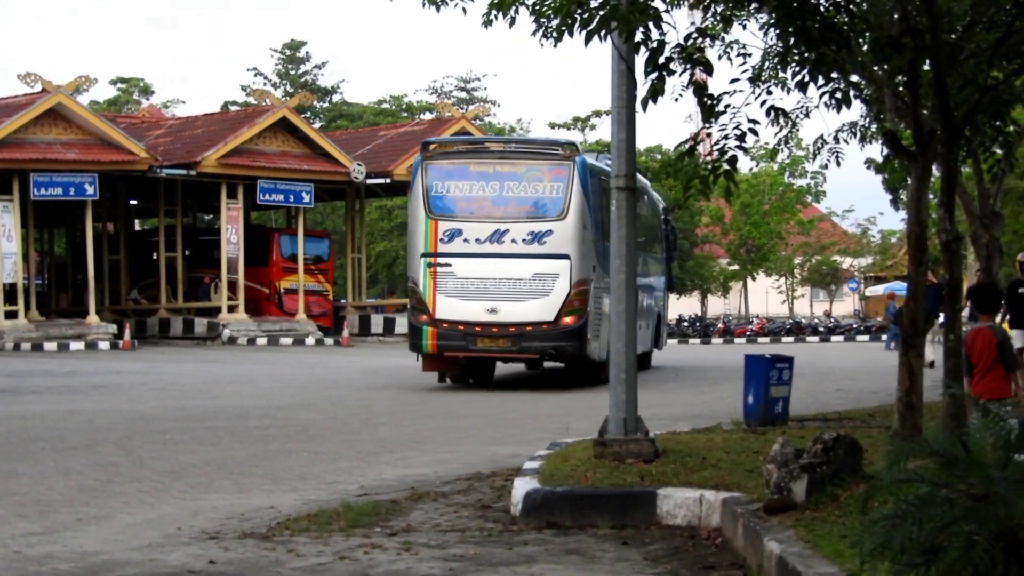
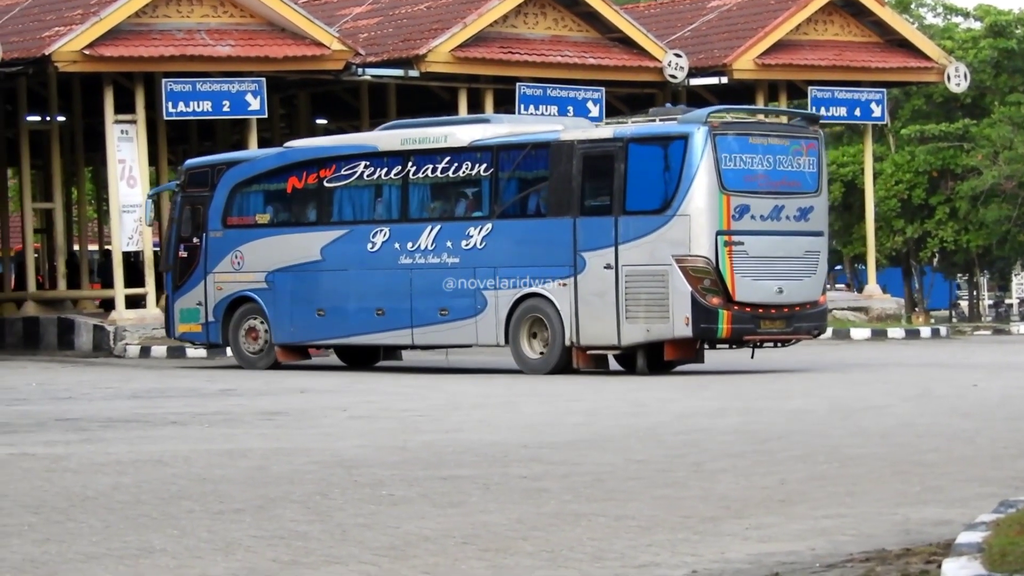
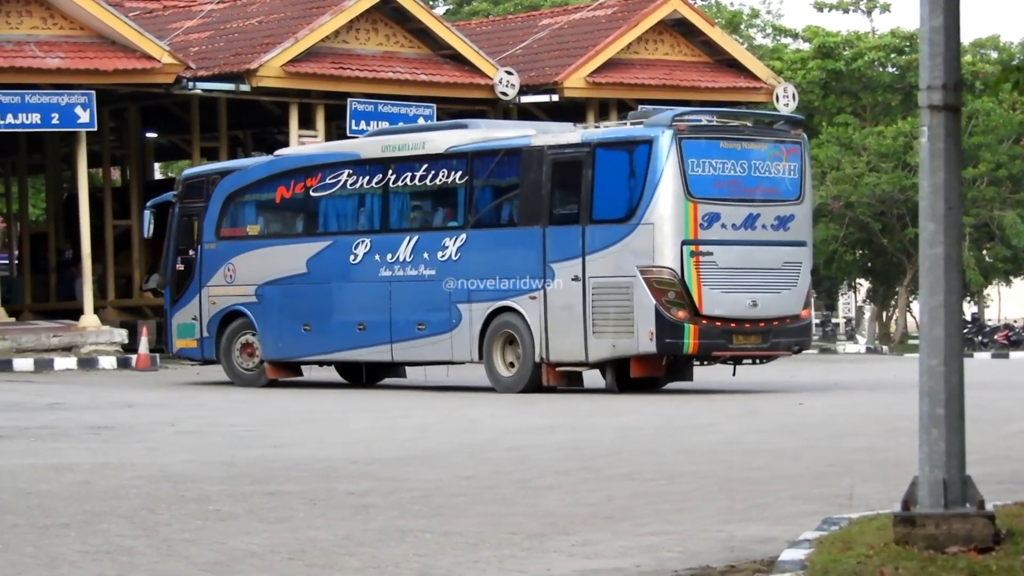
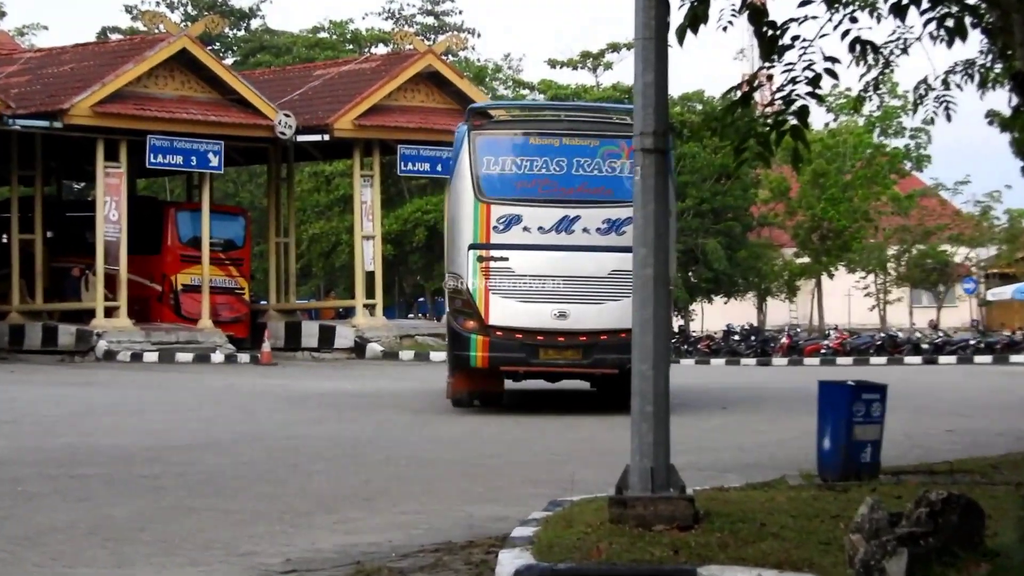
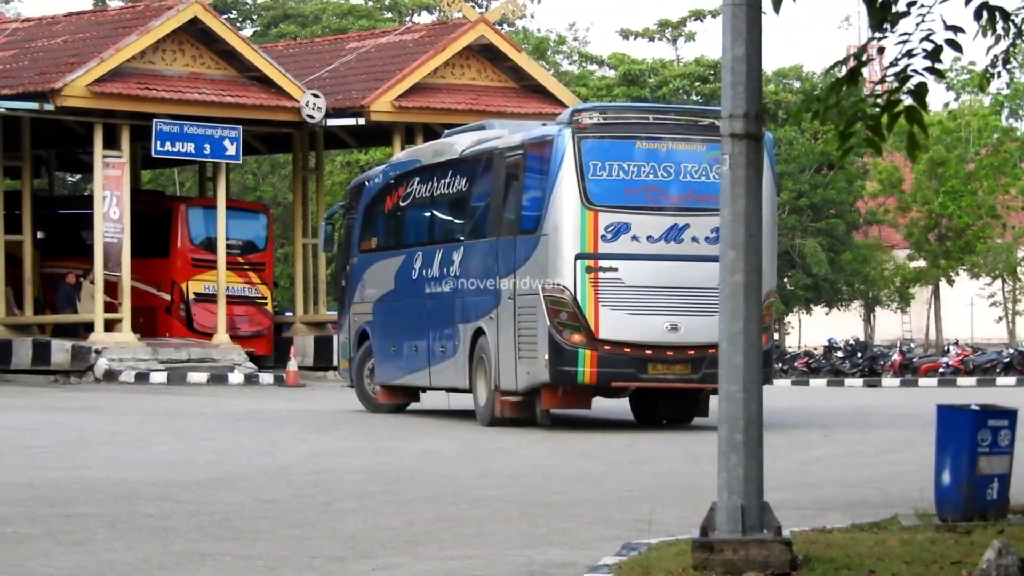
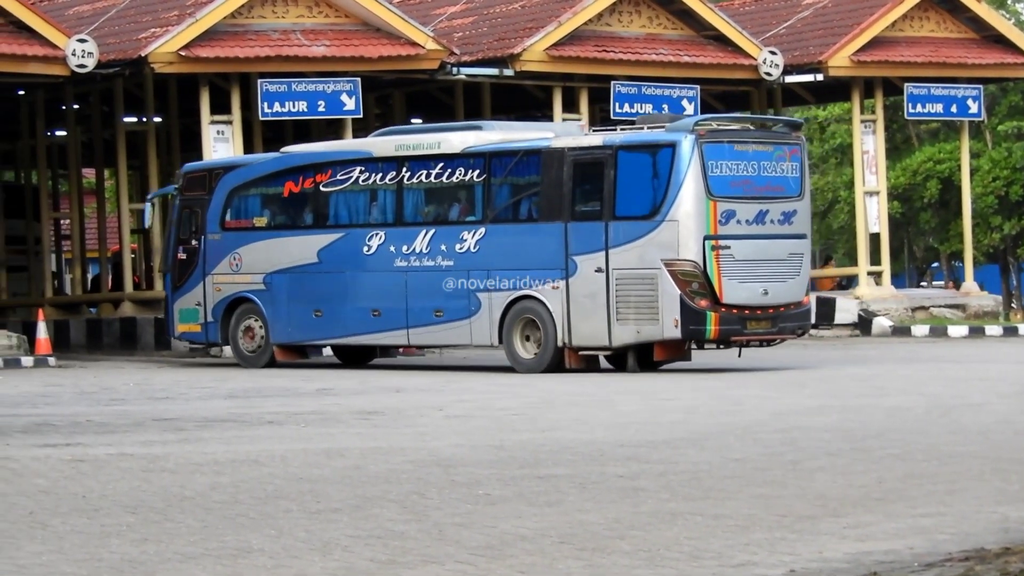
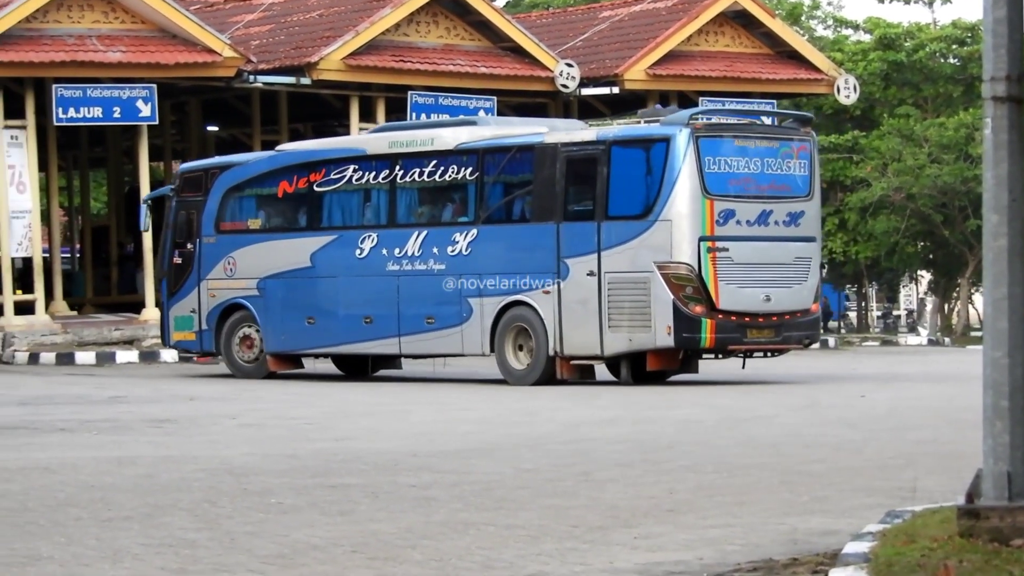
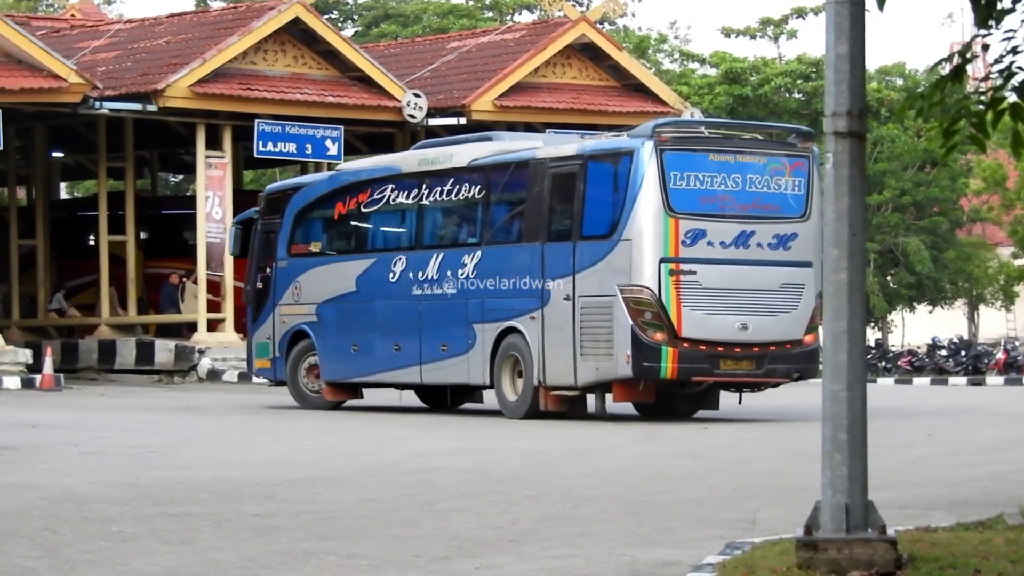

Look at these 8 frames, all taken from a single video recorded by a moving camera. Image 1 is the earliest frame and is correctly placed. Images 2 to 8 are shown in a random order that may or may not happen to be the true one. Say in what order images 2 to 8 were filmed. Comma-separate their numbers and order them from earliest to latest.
4, 5, 8, 3, 7, 2, 6
